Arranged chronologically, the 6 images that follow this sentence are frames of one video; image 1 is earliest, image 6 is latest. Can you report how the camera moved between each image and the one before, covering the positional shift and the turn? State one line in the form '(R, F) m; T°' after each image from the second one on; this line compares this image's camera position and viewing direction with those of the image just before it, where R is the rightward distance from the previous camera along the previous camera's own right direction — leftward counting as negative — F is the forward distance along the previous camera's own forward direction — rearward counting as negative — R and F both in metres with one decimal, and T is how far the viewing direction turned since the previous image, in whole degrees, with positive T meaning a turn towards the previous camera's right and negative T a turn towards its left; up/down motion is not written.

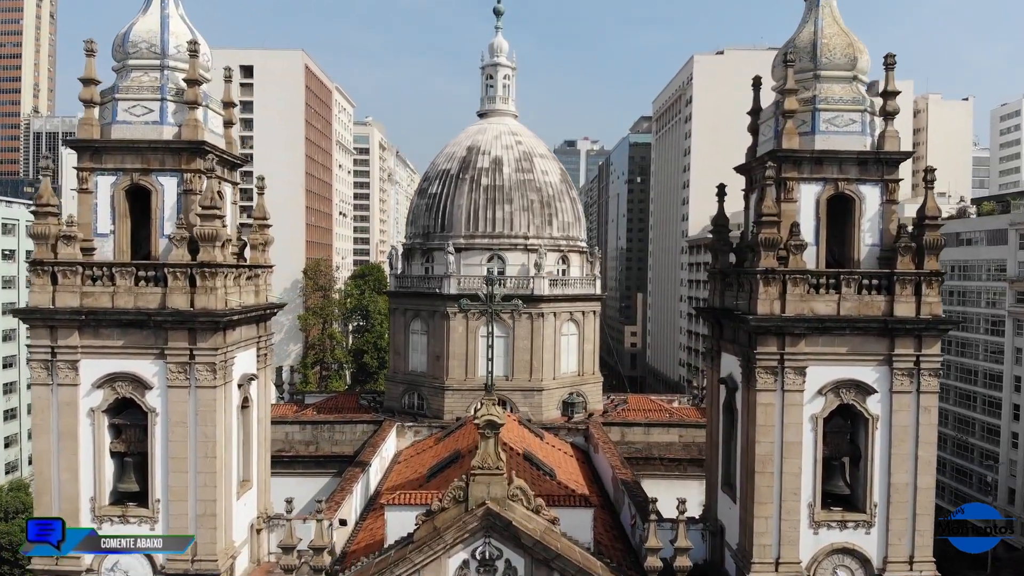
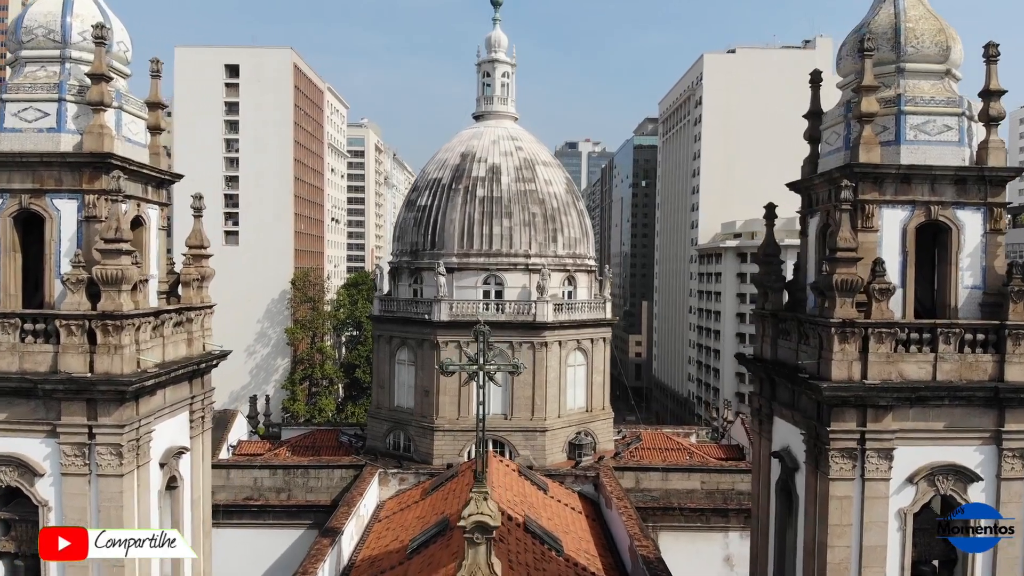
(0.0, +3.2) m; 0°
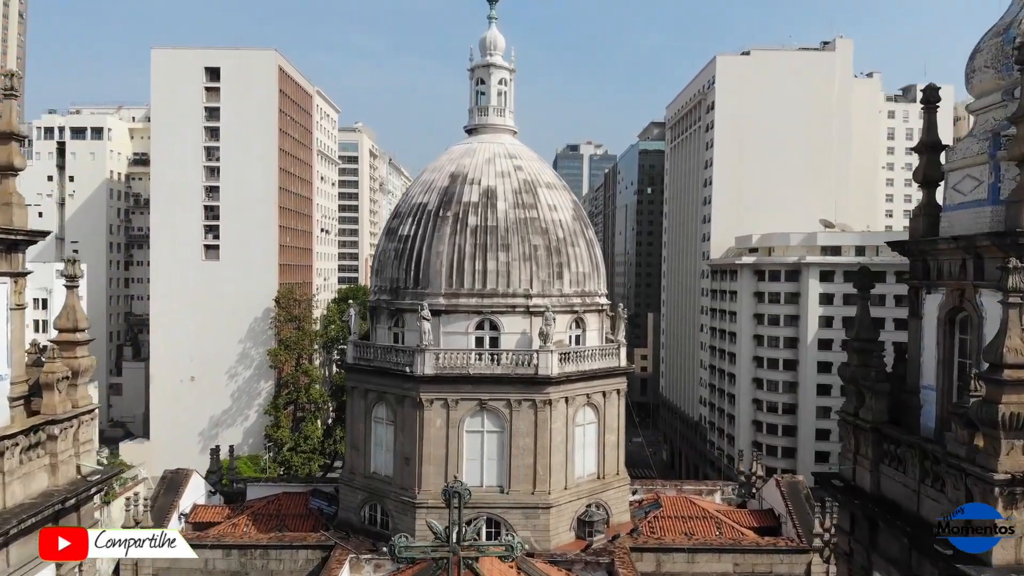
(+0.1, +3.7) m; 0°
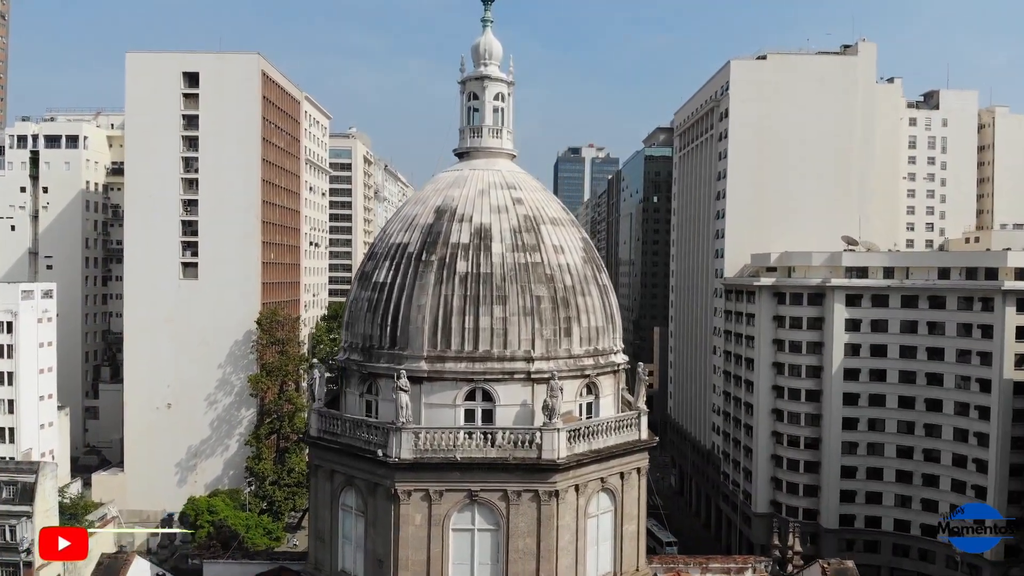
(+0.1, +3.7) m; 0°
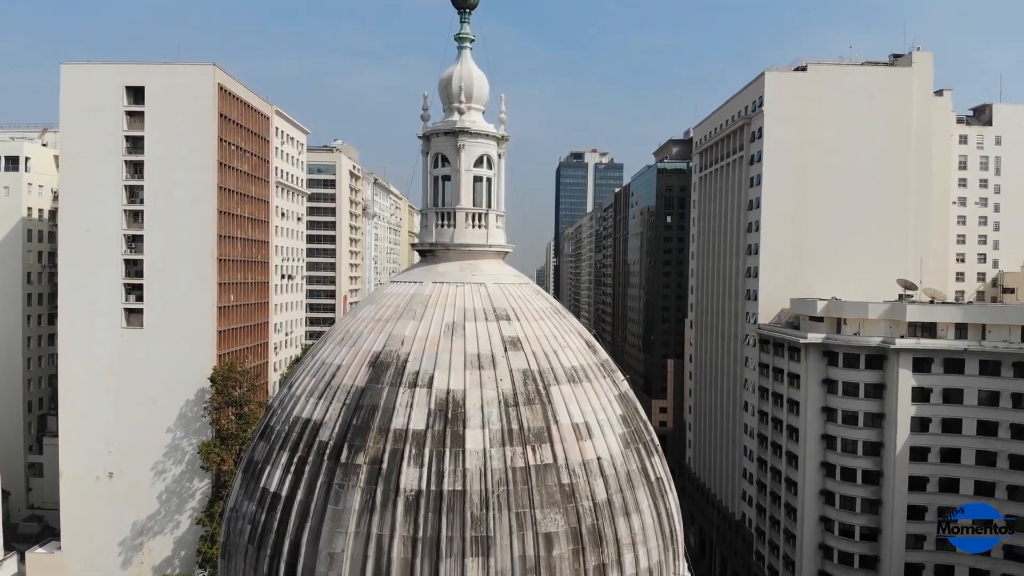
(+0.1, +7.5) m; 0°
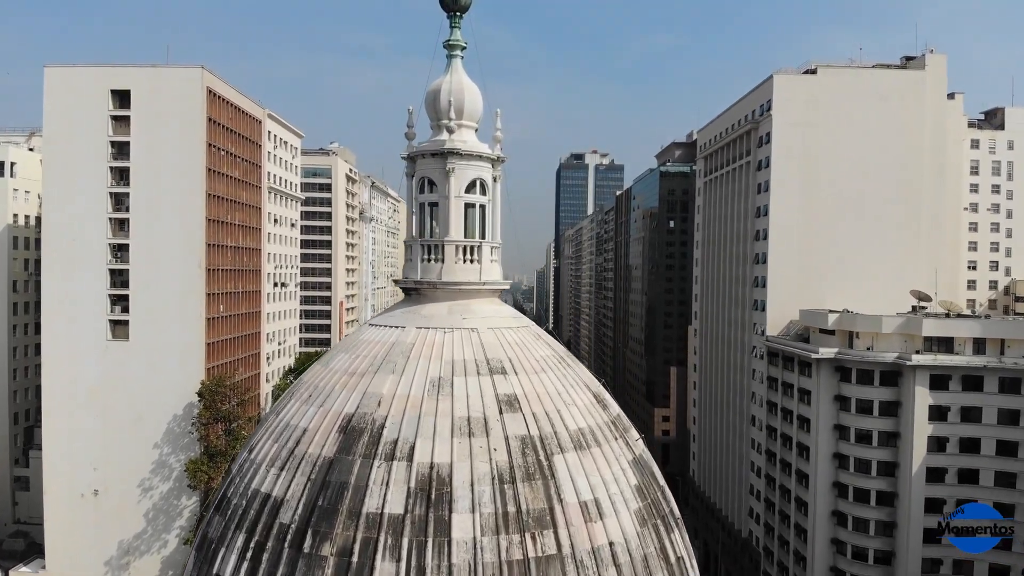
(0.0, +1.6) m; 0°
